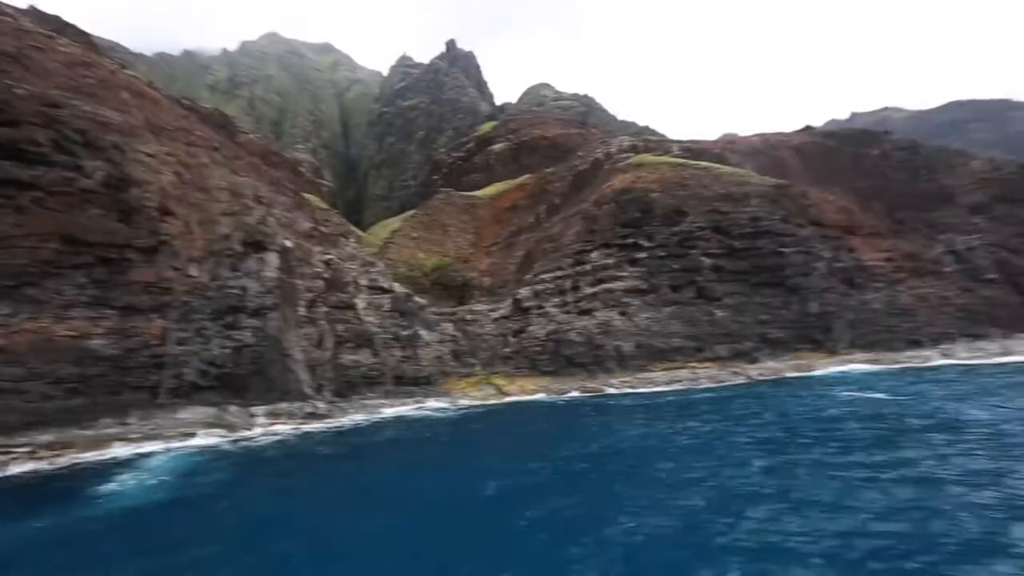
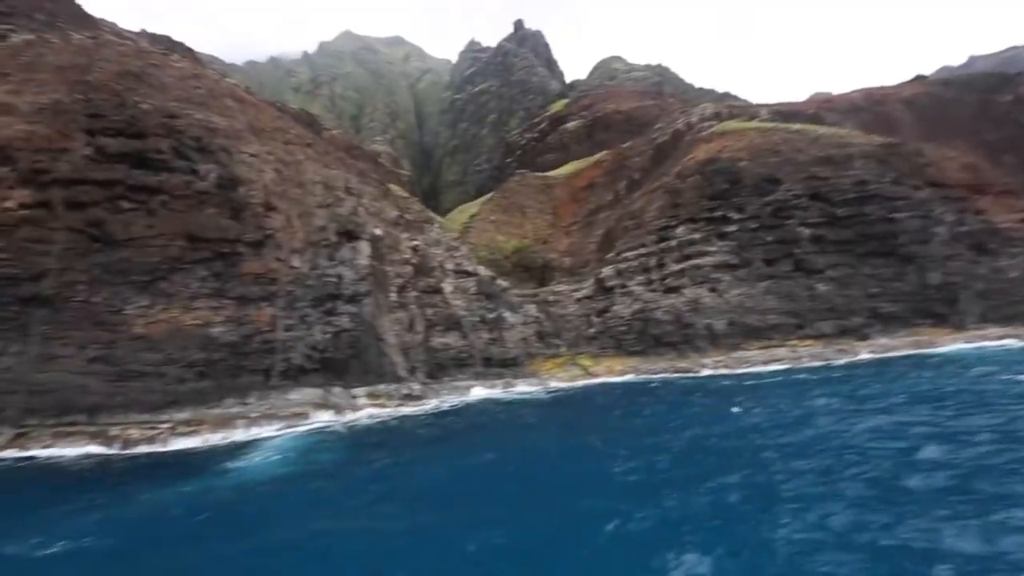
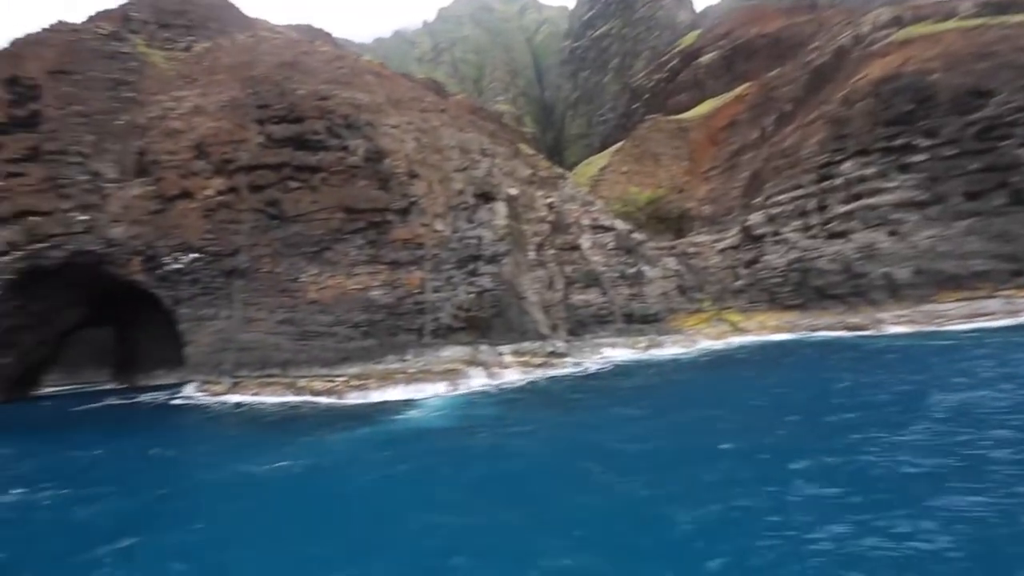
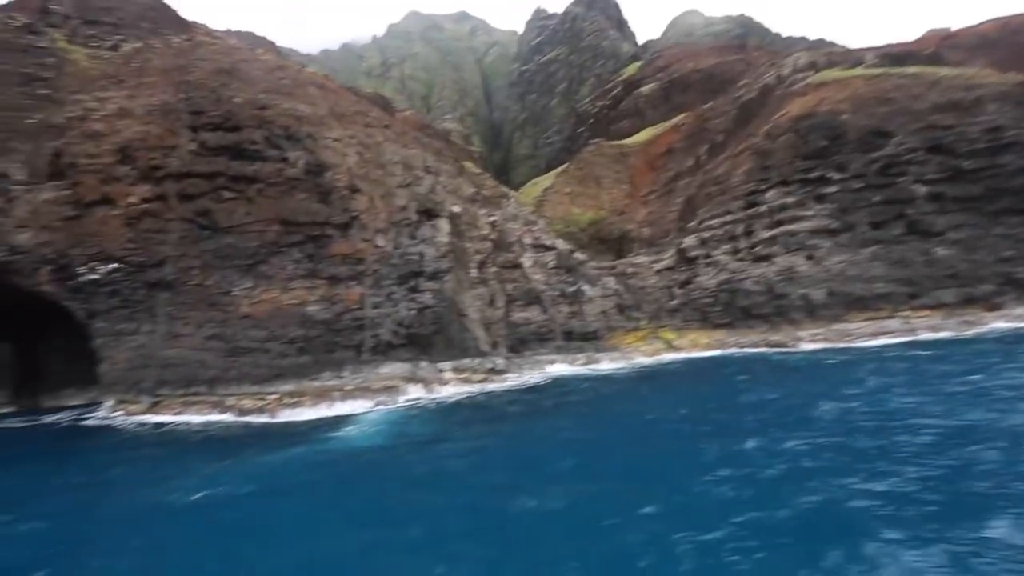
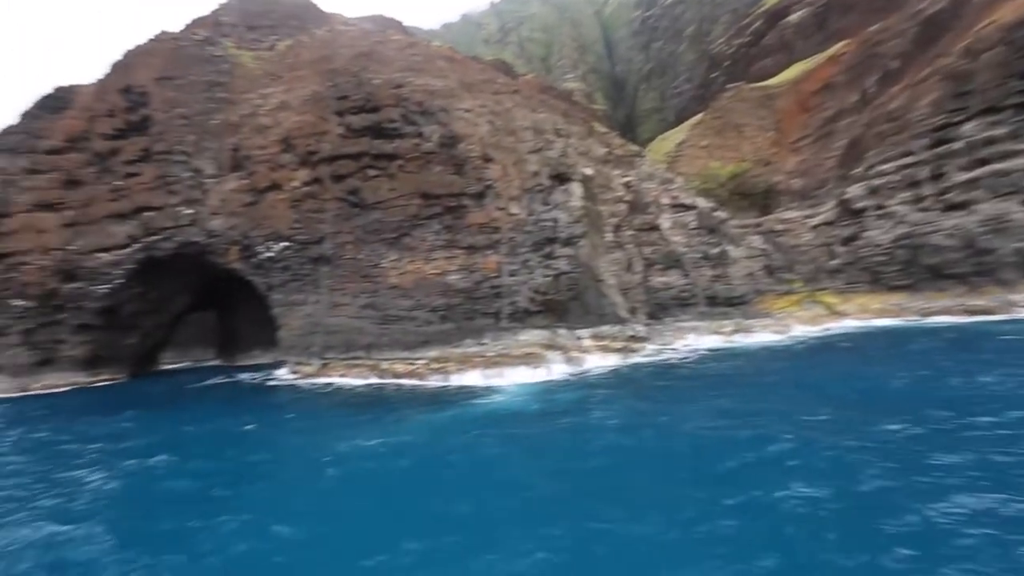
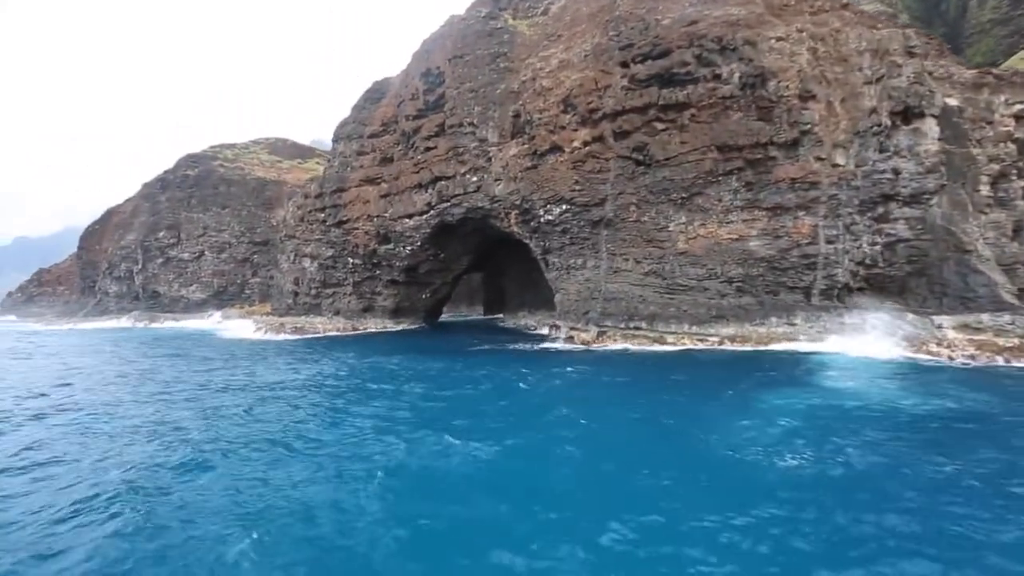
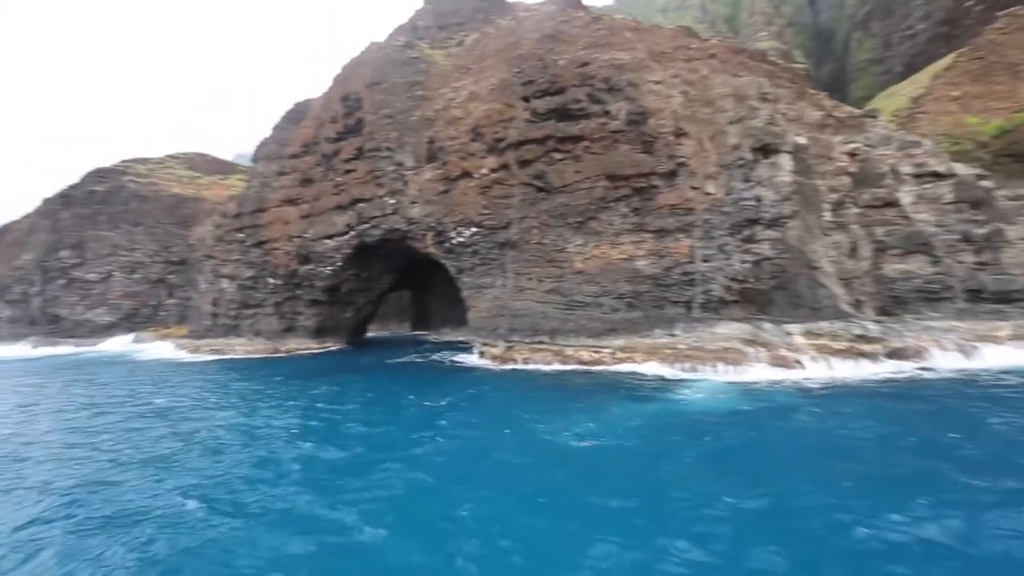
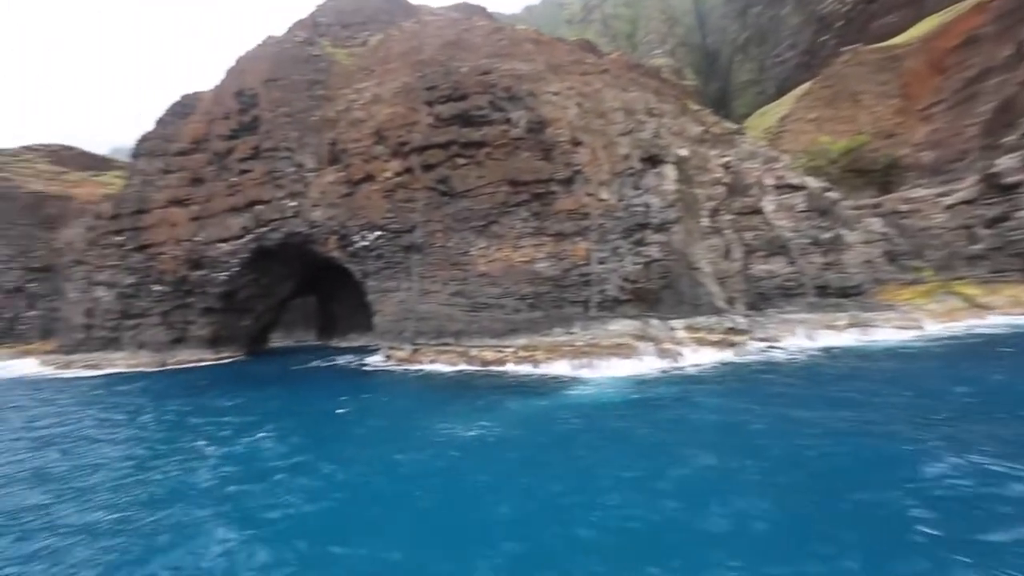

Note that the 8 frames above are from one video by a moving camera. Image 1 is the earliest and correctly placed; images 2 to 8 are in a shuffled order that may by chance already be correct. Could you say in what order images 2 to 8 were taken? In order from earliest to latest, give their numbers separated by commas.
2, 4, 3, 5, 8, 7, 6
